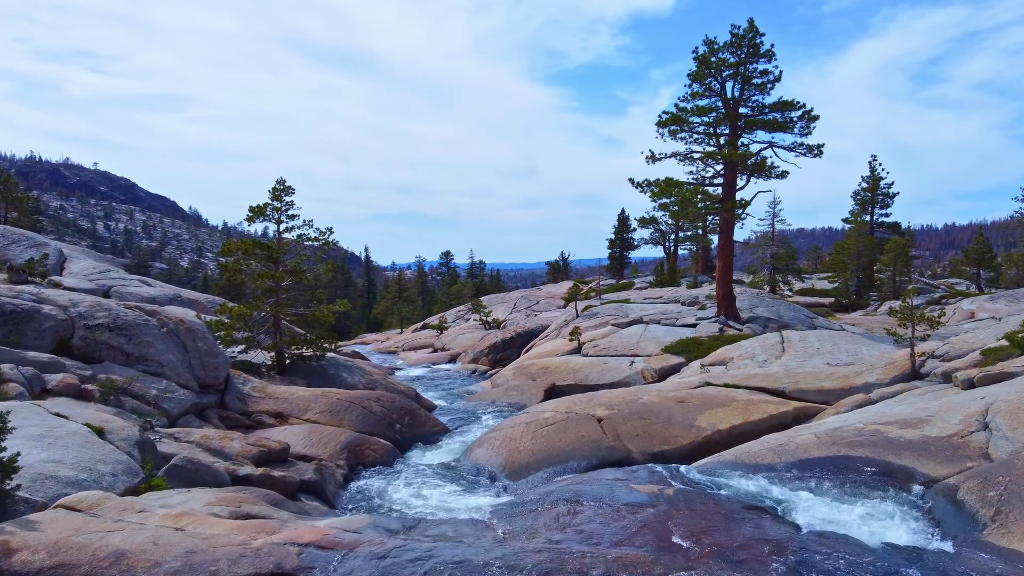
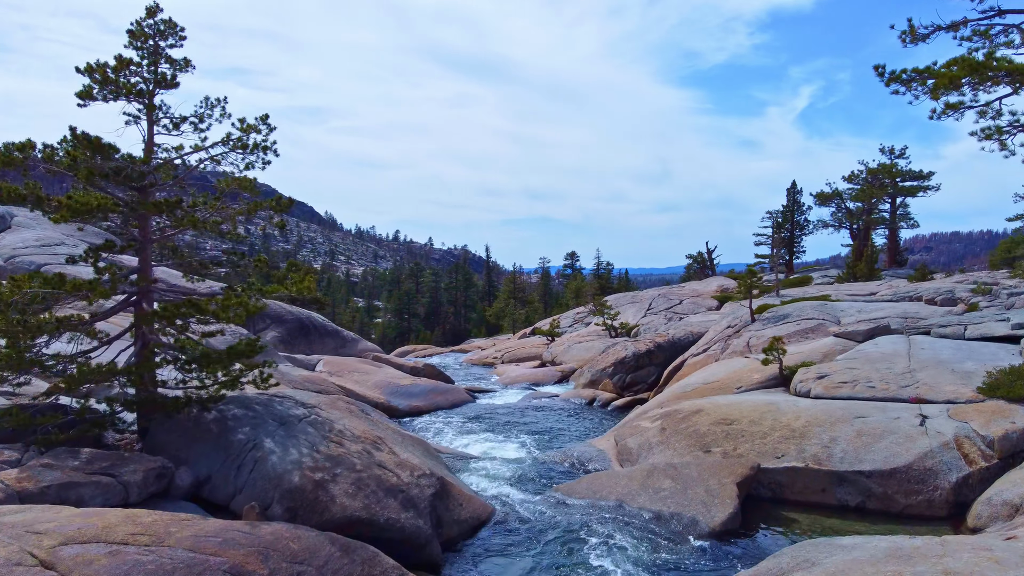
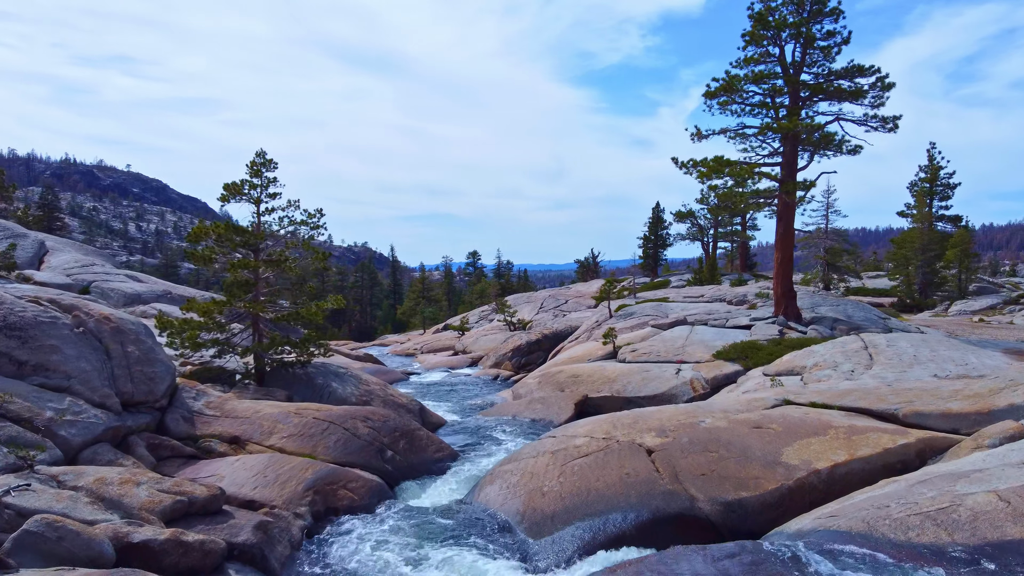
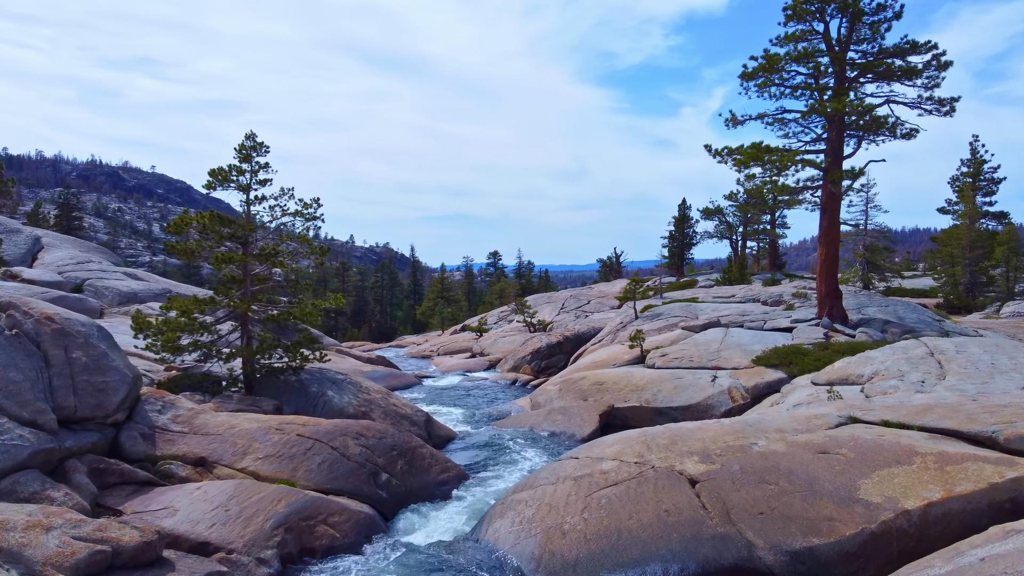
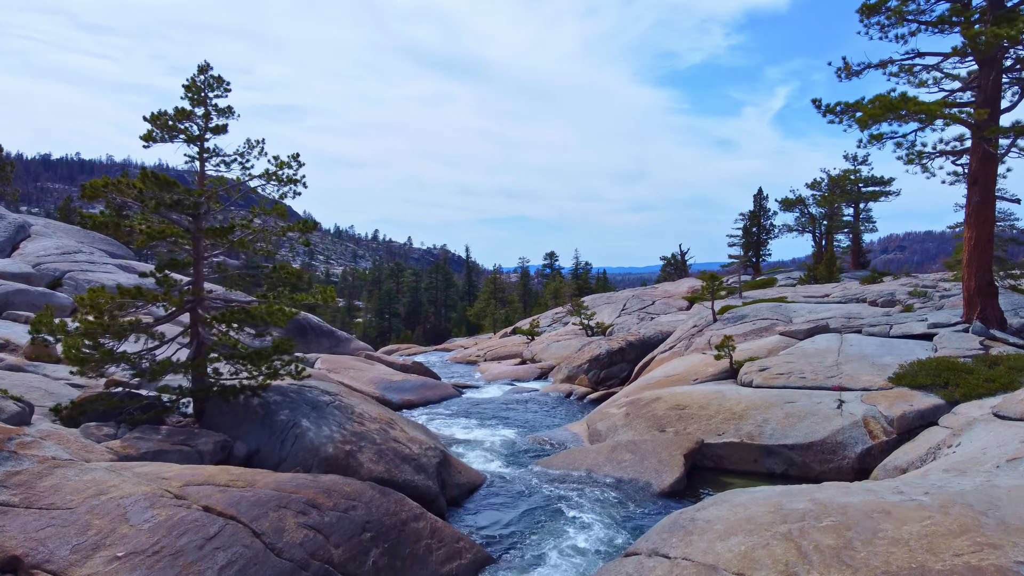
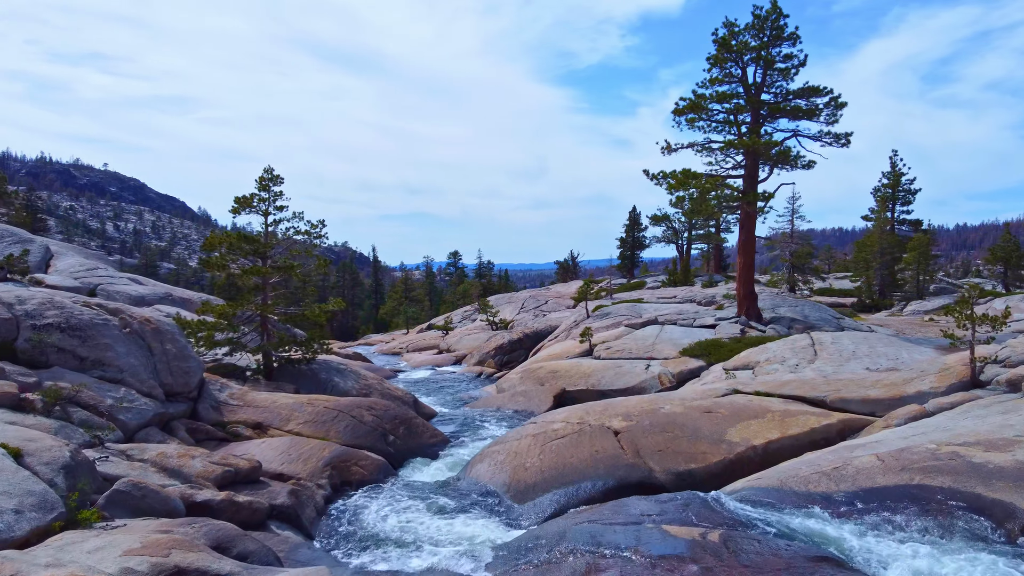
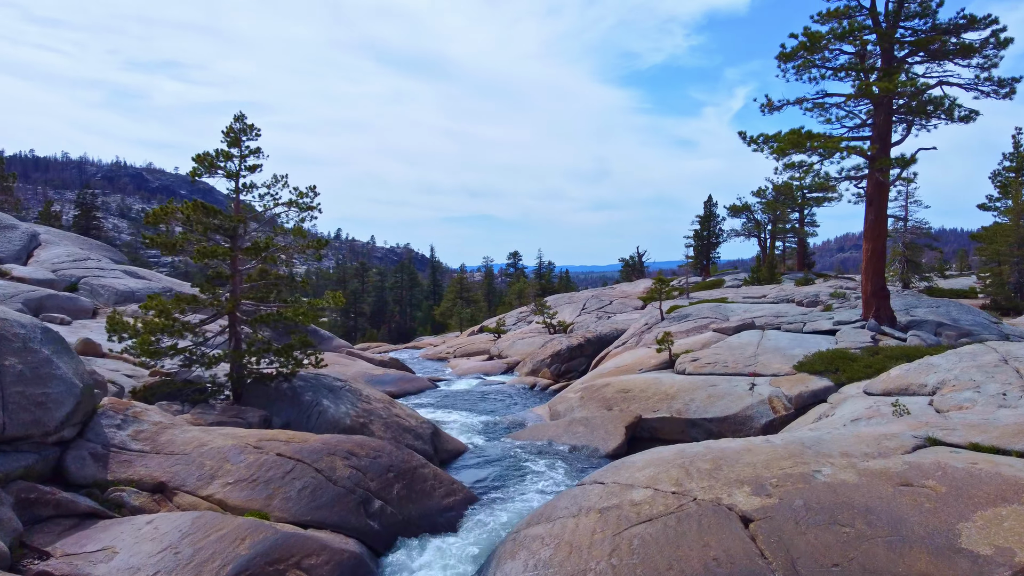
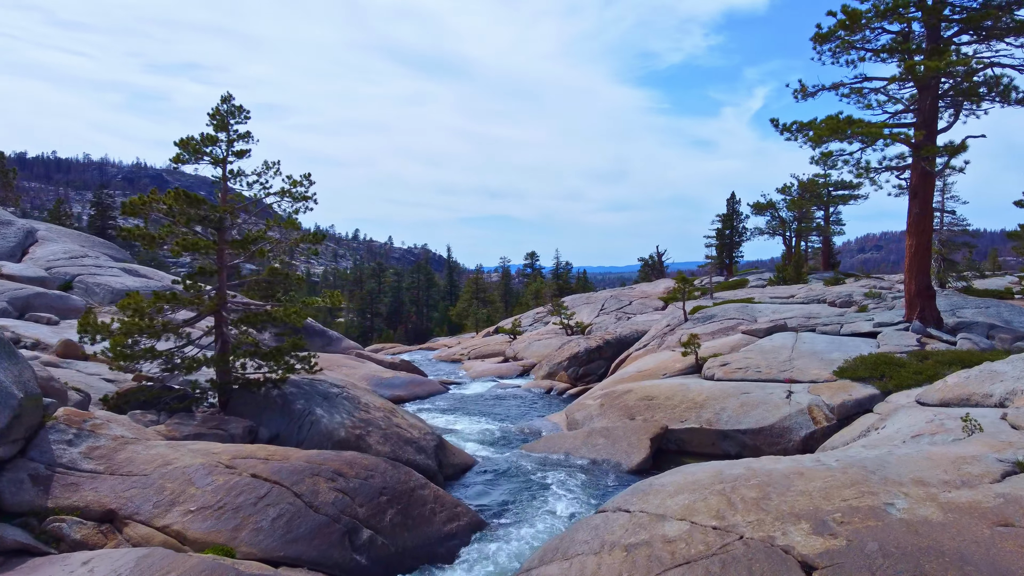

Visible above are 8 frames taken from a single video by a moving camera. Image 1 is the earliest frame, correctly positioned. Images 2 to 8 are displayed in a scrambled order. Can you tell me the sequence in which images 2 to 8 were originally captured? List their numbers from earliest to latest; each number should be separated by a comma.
6, 3, 4, 7, 8, 5, 2
